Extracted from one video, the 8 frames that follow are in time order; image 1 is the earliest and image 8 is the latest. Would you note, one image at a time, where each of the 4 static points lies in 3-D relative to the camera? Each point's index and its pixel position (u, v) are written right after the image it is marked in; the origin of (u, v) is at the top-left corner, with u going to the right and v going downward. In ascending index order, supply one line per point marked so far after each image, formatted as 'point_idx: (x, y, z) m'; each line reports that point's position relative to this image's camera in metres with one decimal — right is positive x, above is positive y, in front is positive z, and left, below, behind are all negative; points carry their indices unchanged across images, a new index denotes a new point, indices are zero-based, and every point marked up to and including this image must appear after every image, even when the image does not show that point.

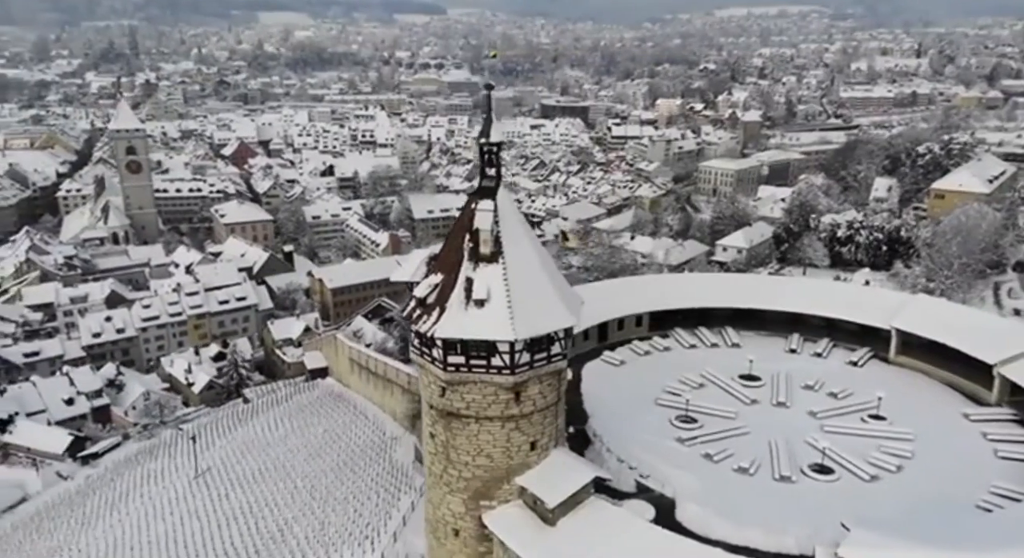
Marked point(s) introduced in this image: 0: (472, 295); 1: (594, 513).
0: (-0.9, -0.3, +17.4) m
1: (+1.9, -5.0, +17.8) m
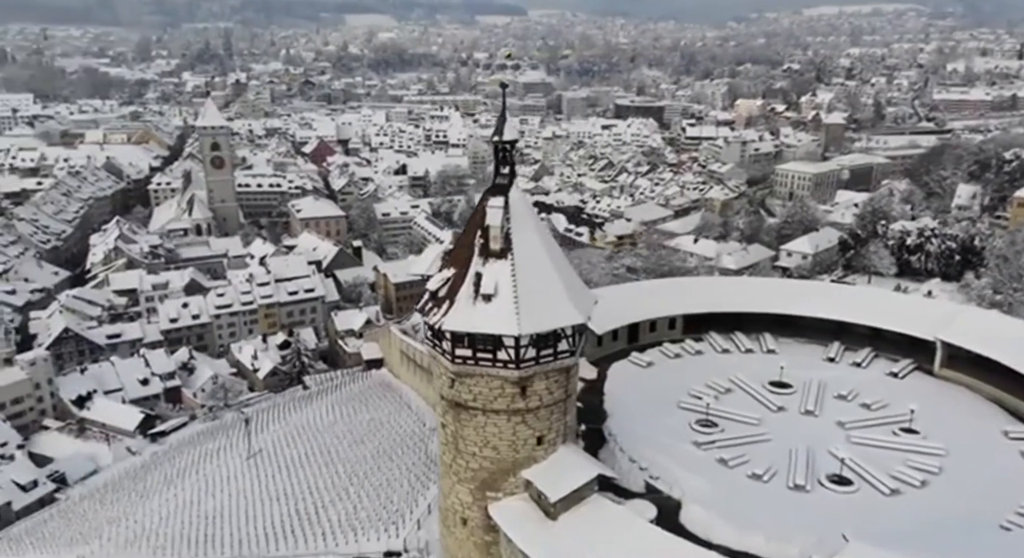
0: (-0.7, -0.2, +17.9) m
1: (+1.9, -5.0, +18.0) m
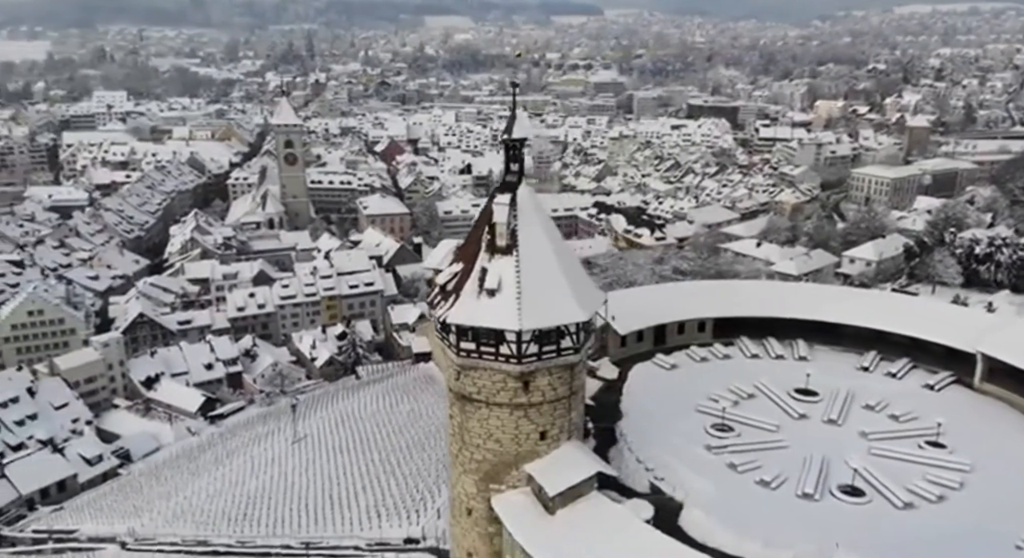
0: (-0.6, -0.1, +18.4) m
1: (+1.8, -5.0, +18.2) m
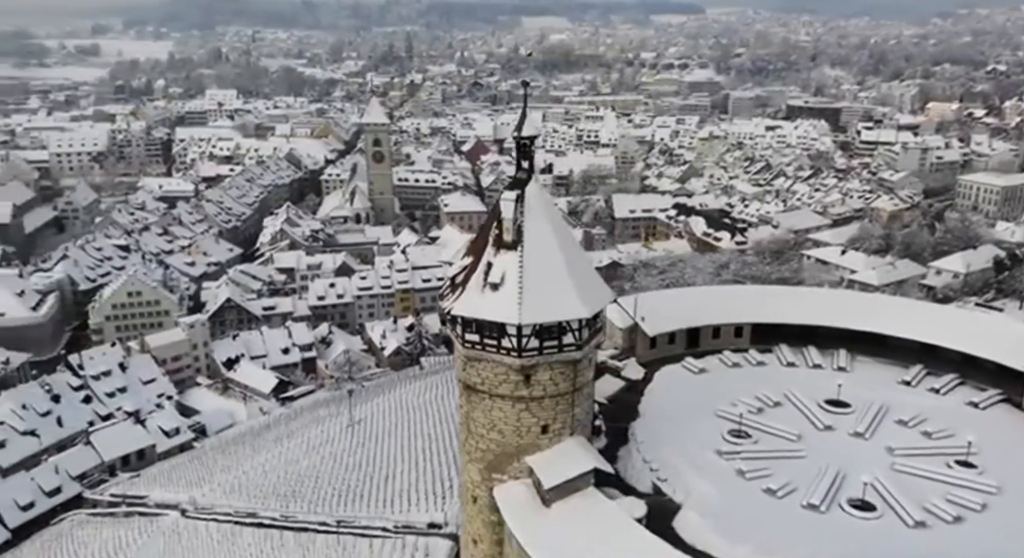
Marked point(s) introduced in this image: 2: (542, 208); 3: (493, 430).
0: (-0.6, 0.0, +18.9) m
1: (+1.7, -5.0, +18.5) m
2: (+0.7, +1.6, +19.2) m
3: (-0.5, -3.6, +19.6) m
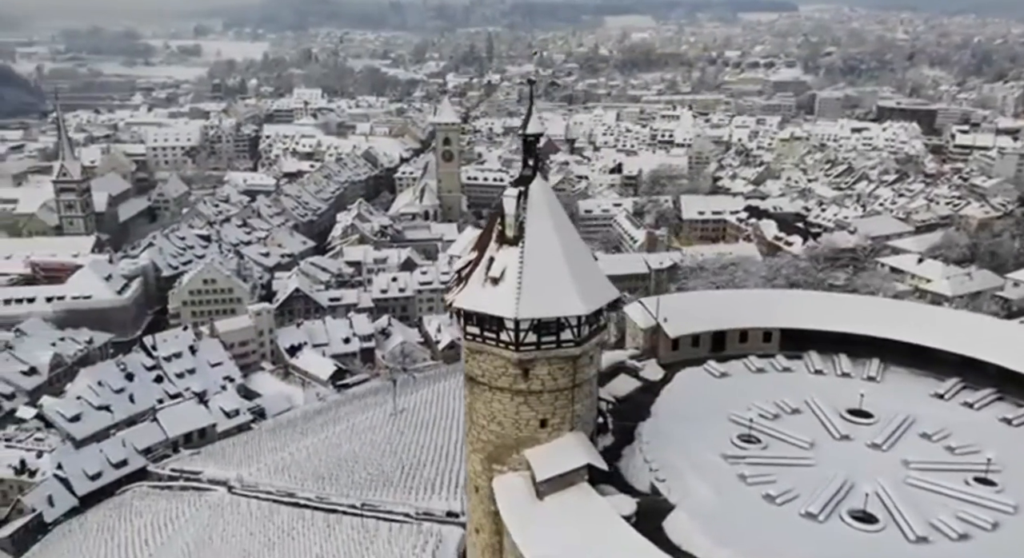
0: (-0.5, +0.1, +19.4) m
1: (+1.5, -4.9, +18.7) m
2: (+0.8, +1.7, +19.5) m
3: (-0.5, -3.5, +20.1) m
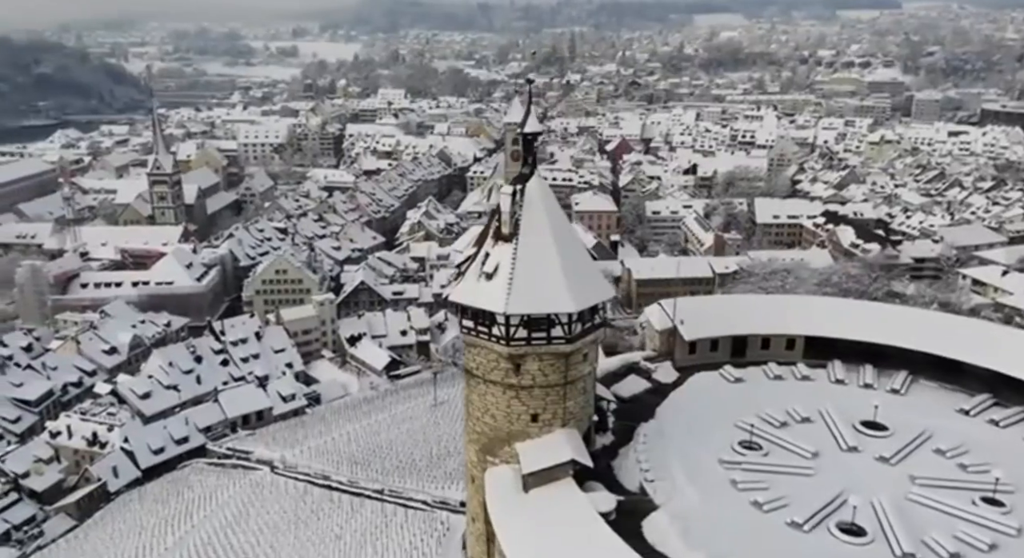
0: (-0.7, +0.2, +19.8) m
1: (+1.1, -4.9, +18.9) m
2: (+0.7, +1.8, +19.8) m
3: (-0.6, -3.4, +20.5) m
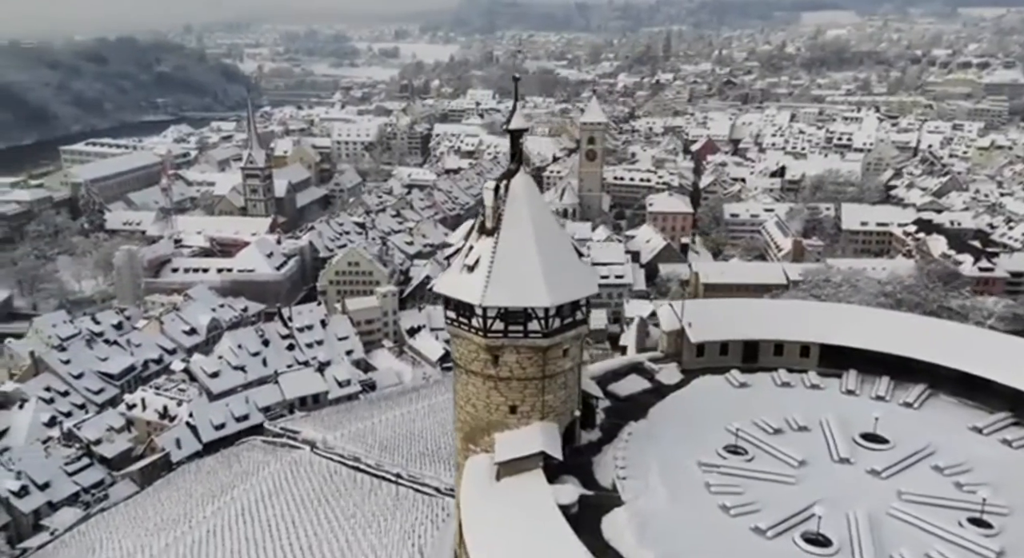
0: (-1.1, +0.4, +20.4) m
1: (+0.4, -4.7, +19.2) m
2: (+0.3, +1.9, +20.2) m
3: (-1.1, -3.2, +21.0) m
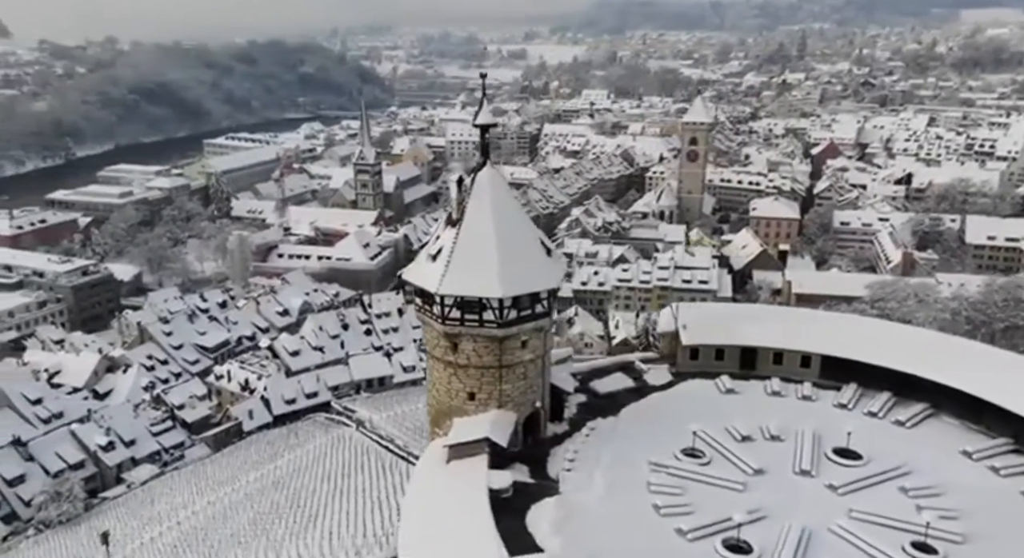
0: (-2.0, +0.7, +21.1) m
1: (-1.0, -4.5, +19.7) m
2: (-0.6, +2.2, +20.7) m
3: (-2.0, -2.9, +21.8) m
